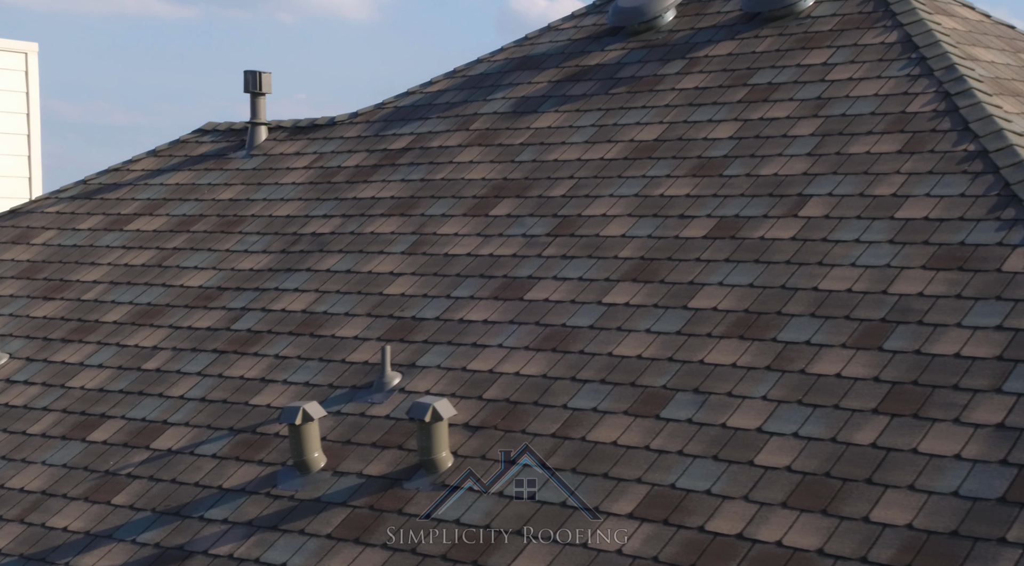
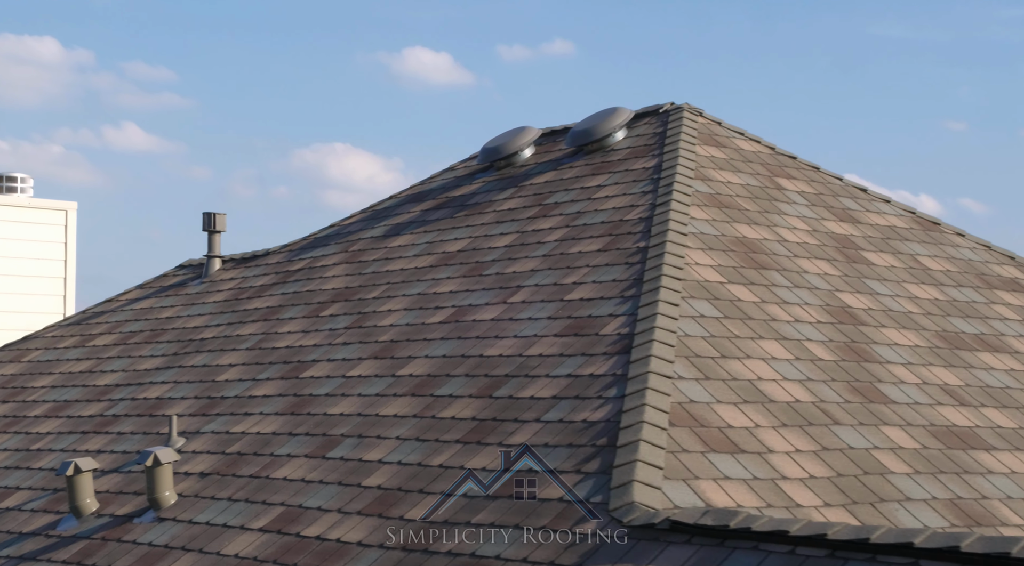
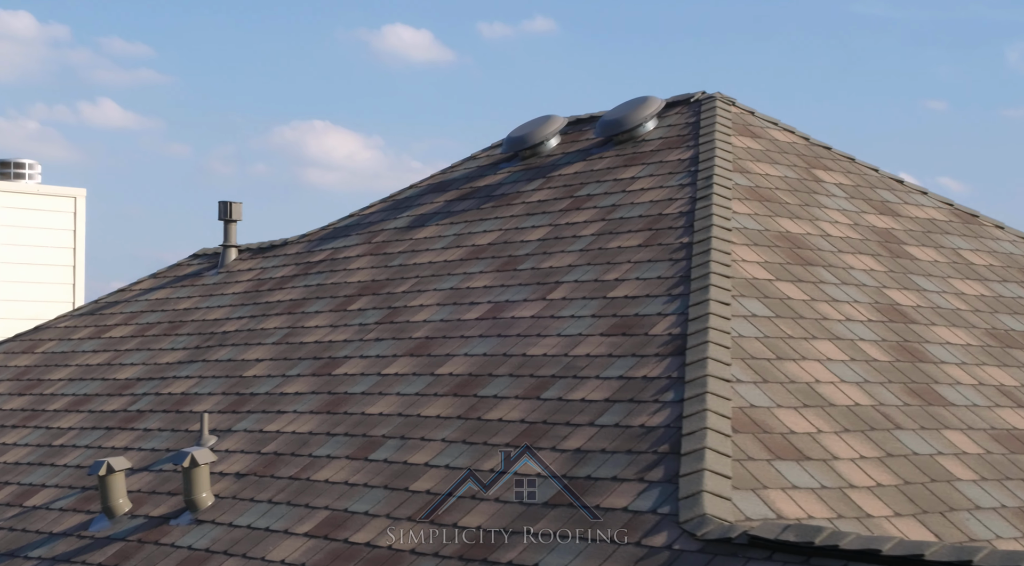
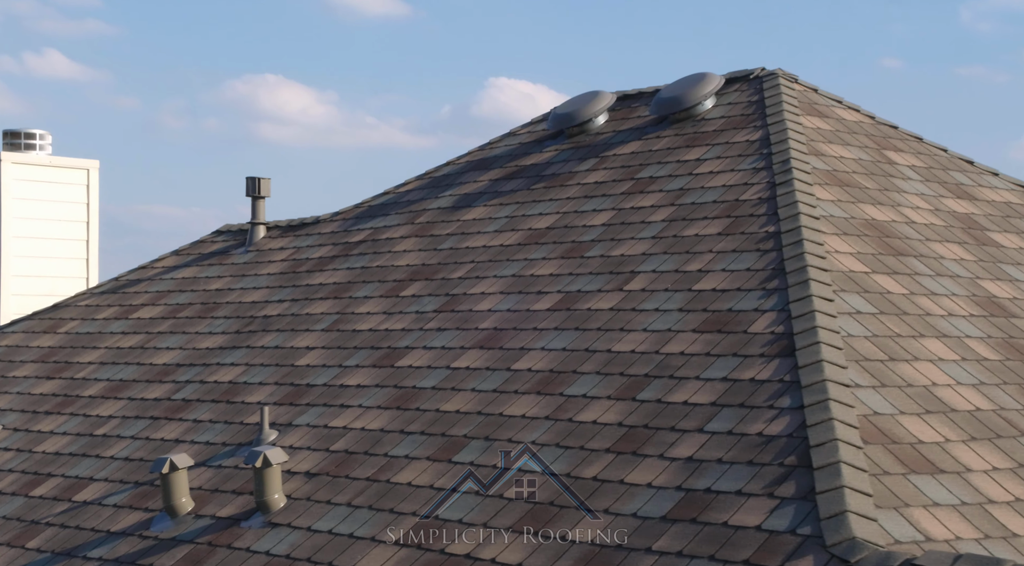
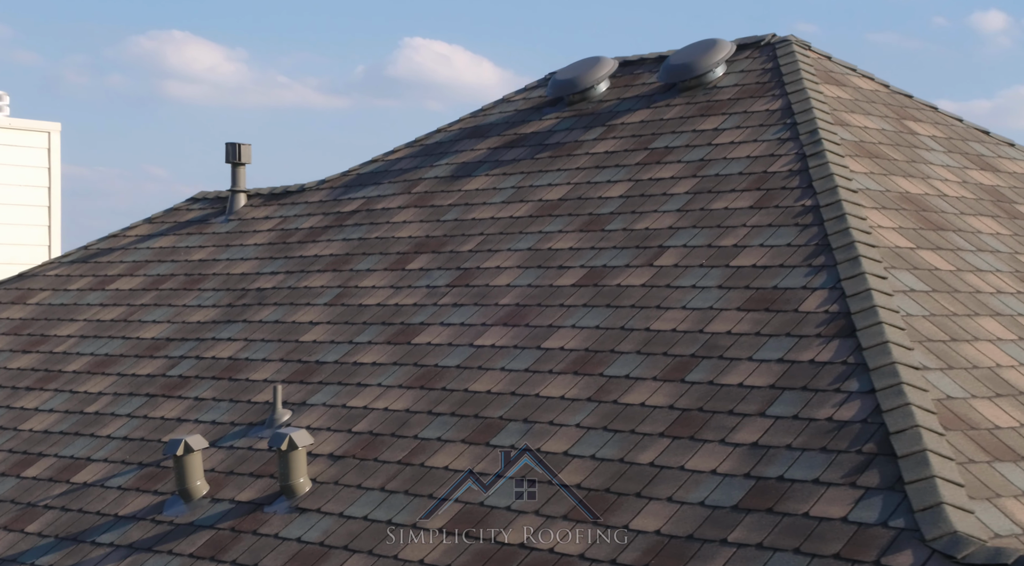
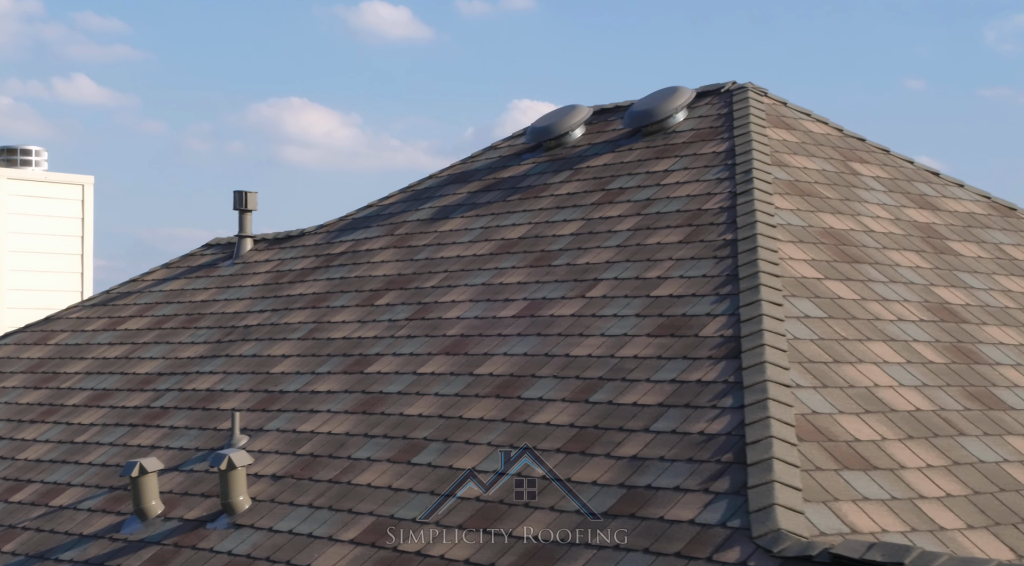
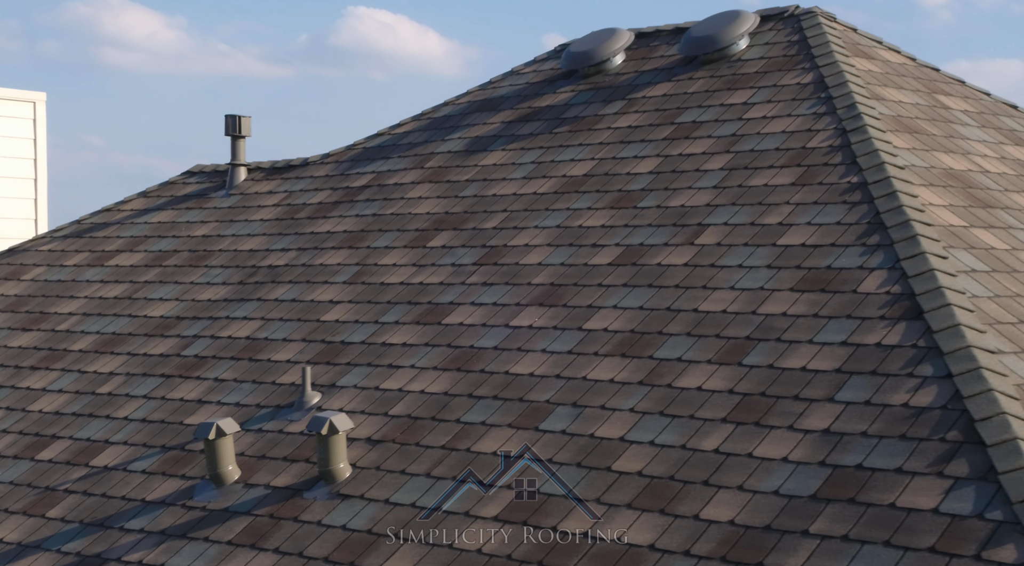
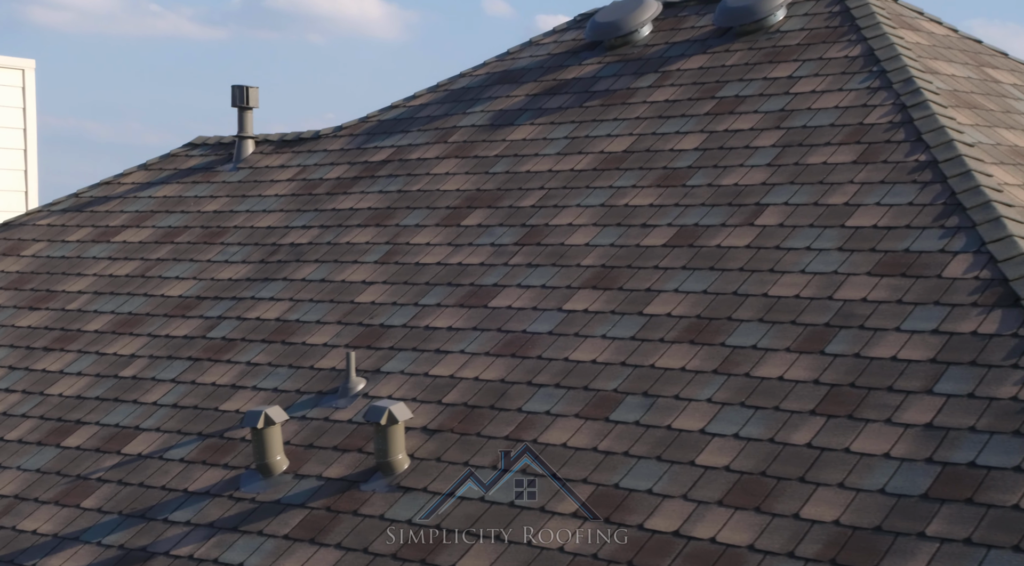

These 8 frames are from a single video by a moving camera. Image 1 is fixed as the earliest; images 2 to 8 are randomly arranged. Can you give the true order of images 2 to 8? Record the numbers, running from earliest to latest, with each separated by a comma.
8, 7, 5, 4, 6, 3, 2
